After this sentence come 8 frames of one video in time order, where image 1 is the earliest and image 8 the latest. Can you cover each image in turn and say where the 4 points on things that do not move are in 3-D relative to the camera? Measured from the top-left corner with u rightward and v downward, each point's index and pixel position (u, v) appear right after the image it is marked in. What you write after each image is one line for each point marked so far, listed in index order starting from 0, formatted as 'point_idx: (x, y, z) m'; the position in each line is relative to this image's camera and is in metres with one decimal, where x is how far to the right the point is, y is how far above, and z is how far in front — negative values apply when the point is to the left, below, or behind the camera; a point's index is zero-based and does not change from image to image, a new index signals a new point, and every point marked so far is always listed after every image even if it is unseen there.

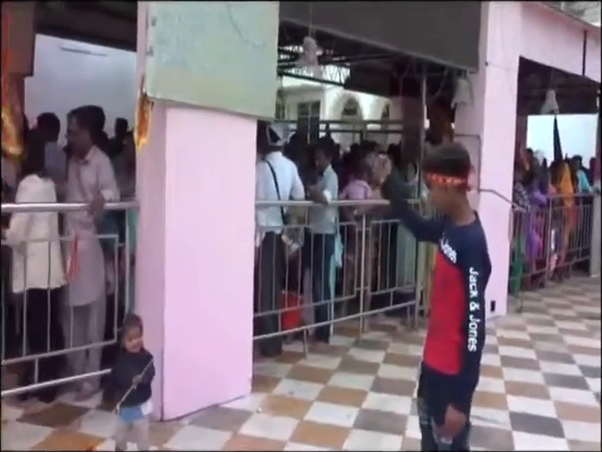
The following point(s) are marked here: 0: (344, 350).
0: (+0.3, -0.9, +4.9) m
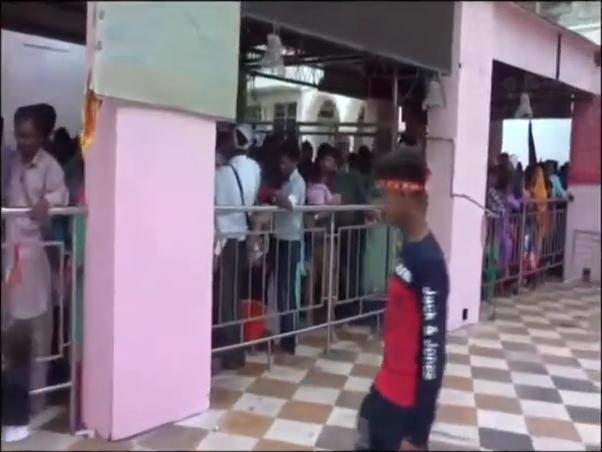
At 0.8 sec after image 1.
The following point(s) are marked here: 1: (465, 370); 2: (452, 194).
0: (+0.1, -1.0, +4.7) m
1: (+1.2, -1.1, +4.8) m
2: (+1.3, +0.3, +5.8) m
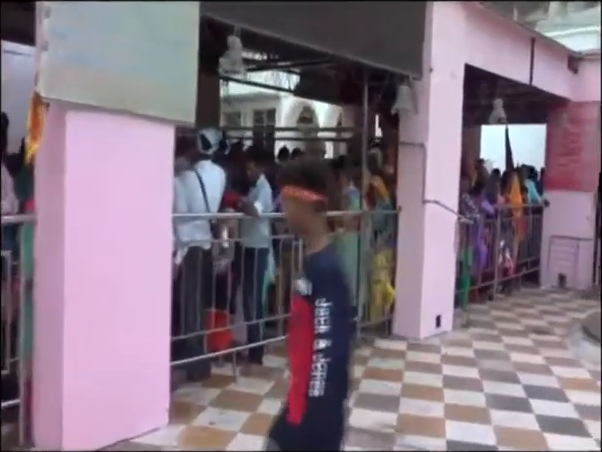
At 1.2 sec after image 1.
0: (-0.2, -1.0, +4.6) m
1: (+1.0, -1.1, +4.7) m
2: (+1.1, +0.2, +5.7) m
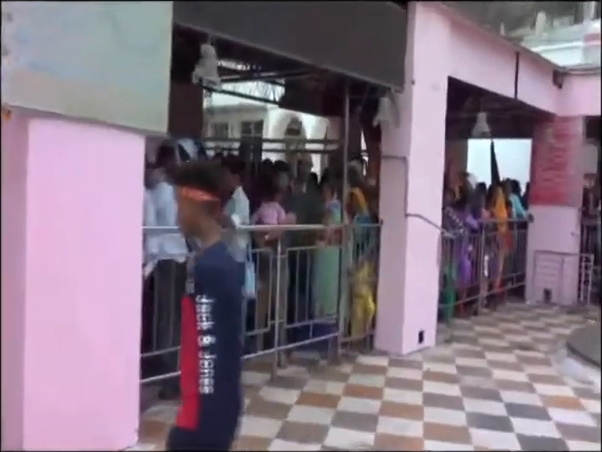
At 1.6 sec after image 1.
0: (-0.3, -1.1, +4.5) m
1: (+0.8, -1.2, +4.6) m
2: (+0.9, +0.1, +5.6) m
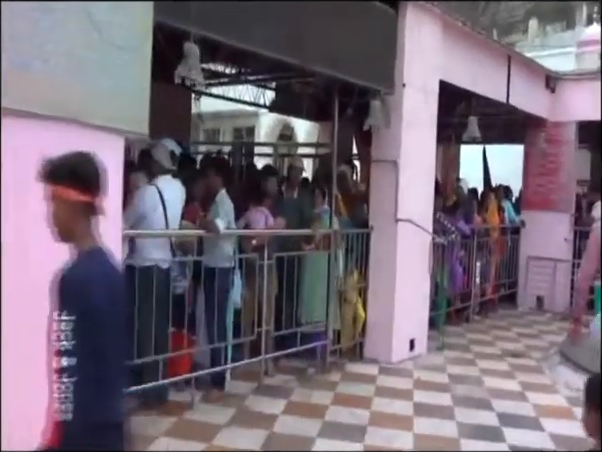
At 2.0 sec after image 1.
0: (-0.4, -1.2, +4.4) m
1: (+0.7, -1.3, +4.5) m
2: (+0.8, +0.1, +5.5) m
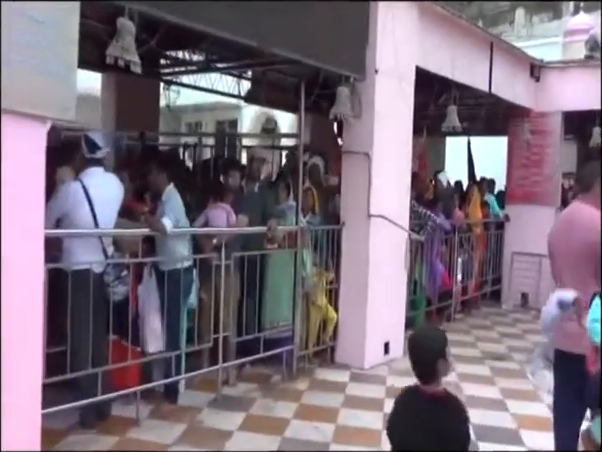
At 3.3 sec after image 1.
0: (-0.7, -1.2, +4.0) m
1: (+0.5, -1.2, +4.2) m
2: (+0.5, +0.1, +5.2) m
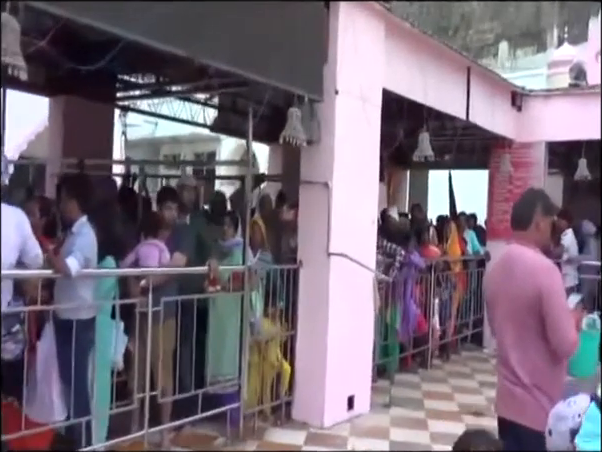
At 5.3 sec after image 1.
0: (-1.0, -1.4, +3.3) m
1: (+0.2, -1.5, +3.5) m
2: (+0.2, -0.2, +4.6) m
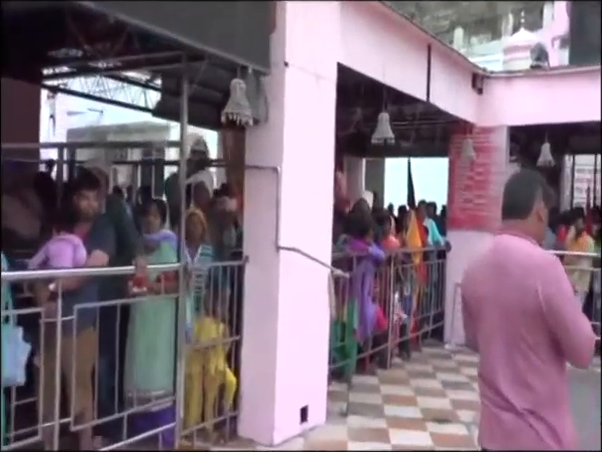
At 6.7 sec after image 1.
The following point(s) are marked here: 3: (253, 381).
0: (-1.2, -1.3, +2.7) m
1: (-0.1, -1.4, +3.0) m
2: (-0.1, -0.1, +4.0) m
3: (-0.3, -1.0, +4.1) m
